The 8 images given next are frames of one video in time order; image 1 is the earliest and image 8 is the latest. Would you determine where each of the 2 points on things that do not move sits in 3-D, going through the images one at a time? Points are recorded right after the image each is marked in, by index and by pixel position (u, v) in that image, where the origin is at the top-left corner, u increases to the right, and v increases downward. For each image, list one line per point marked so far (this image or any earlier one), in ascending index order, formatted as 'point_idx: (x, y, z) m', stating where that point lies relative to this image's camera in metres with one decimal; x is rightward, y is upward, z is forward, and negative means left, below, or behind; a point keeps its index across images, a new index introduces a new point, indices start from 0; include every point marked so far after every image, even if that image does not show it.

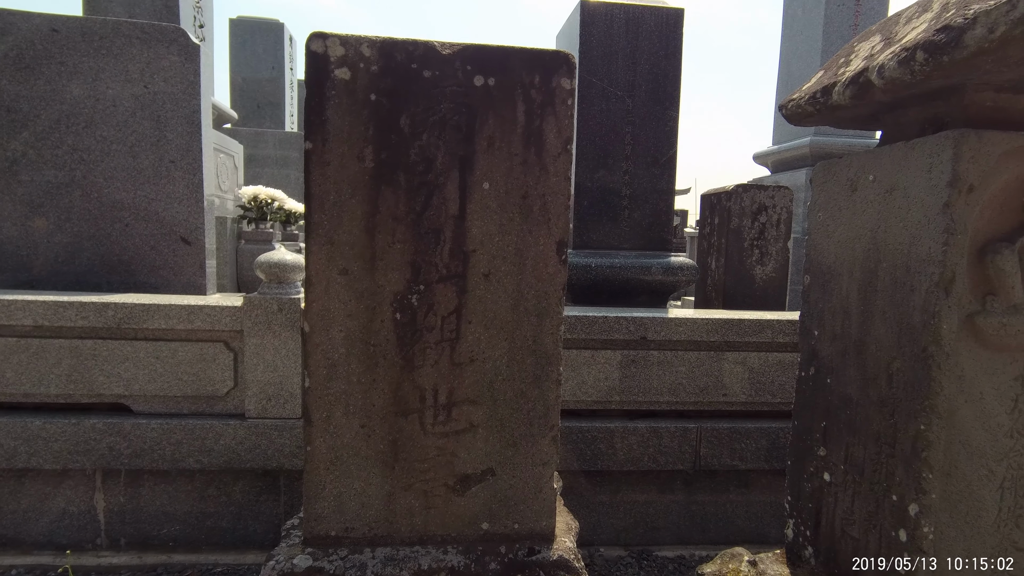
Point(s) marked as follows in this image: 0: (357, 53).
0: (-0.3, +0.4, +1.0) m
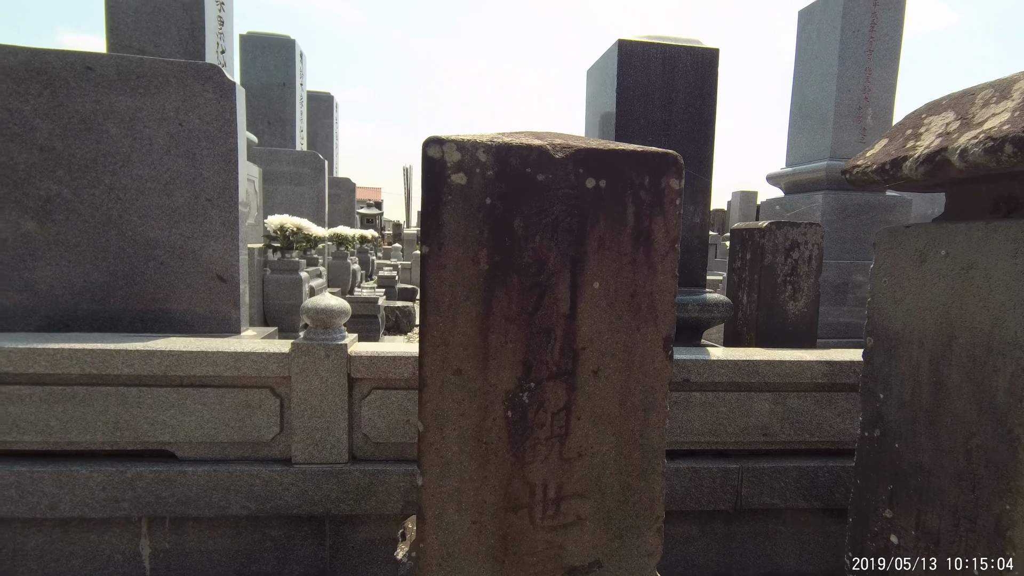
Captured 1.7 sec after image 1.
0: (-0.1, +0.2, +1.0) m
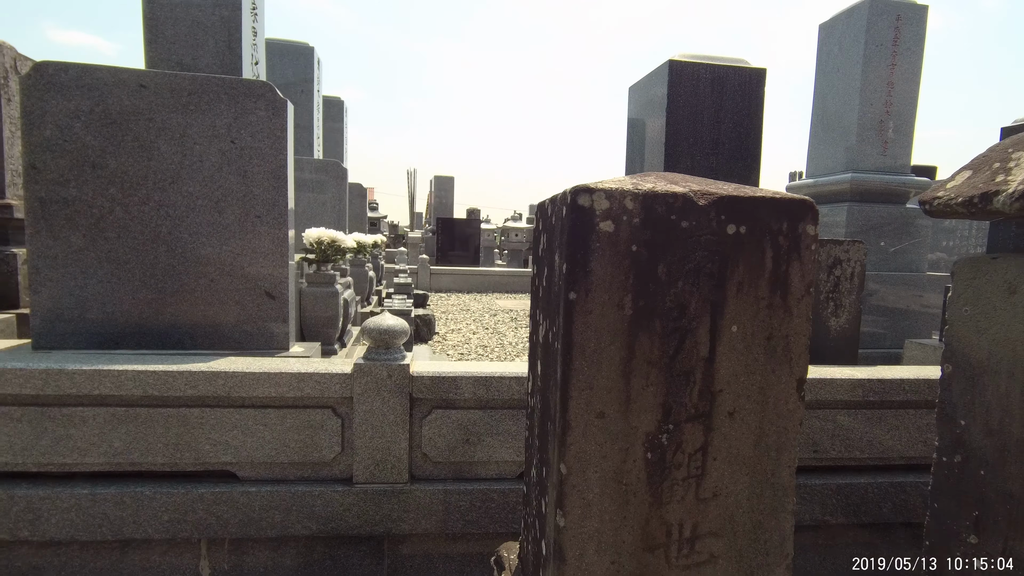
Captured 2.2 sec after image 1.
0: (+0.2, +0.1, +1.0) m
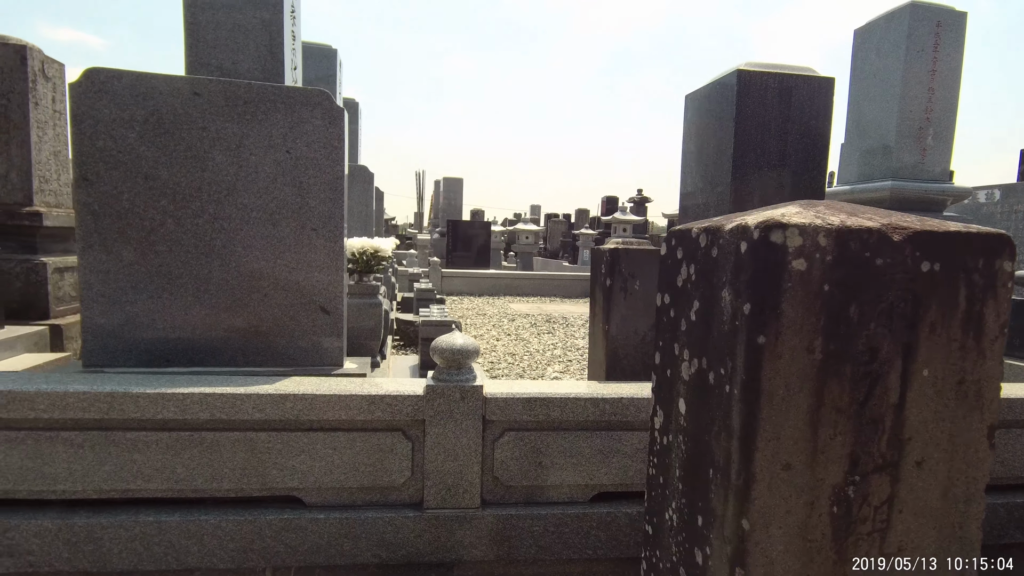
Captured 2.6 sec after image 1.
0: (+0.5, +0.1, +0.9) m
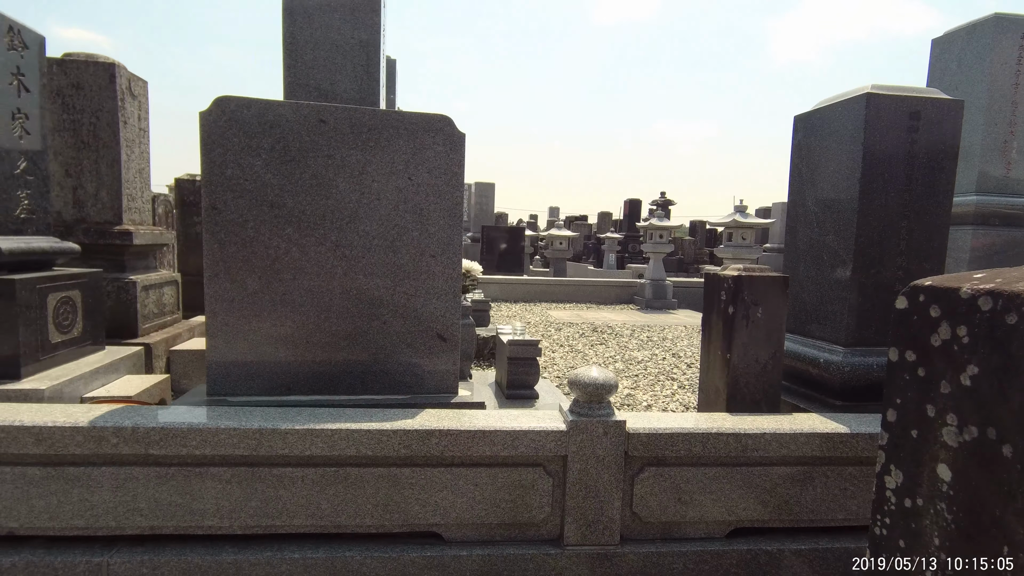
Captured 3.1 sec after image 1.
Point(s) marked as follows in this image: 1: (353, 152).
0: (+1.0, -0.1, +0.9) m
1: (-0.7, +0.6, +2.4) m
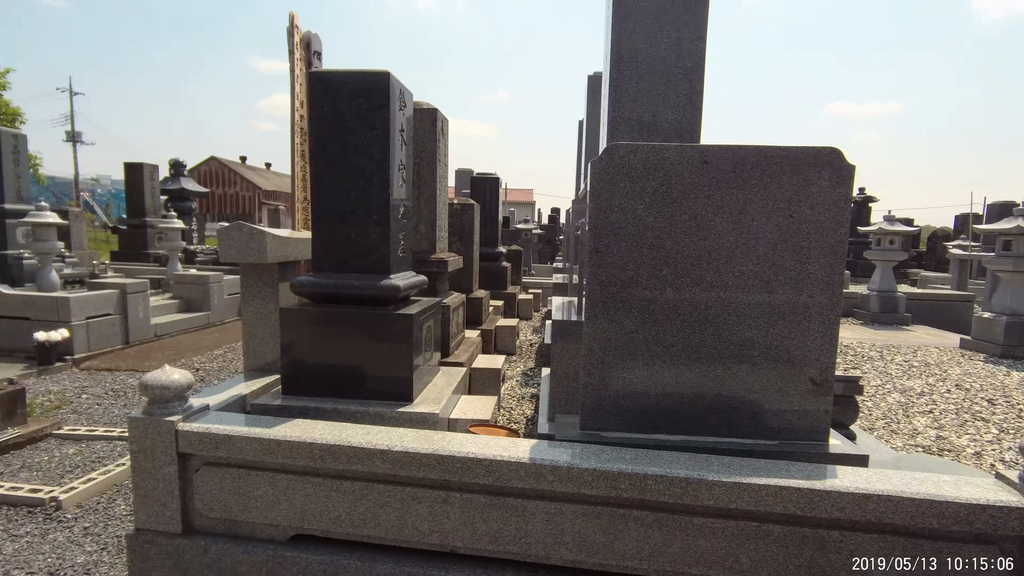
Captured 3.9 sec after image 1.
0: (+2.2, -0.2, +0.4) m
1: (+0.9, +0.4, +2.4) m
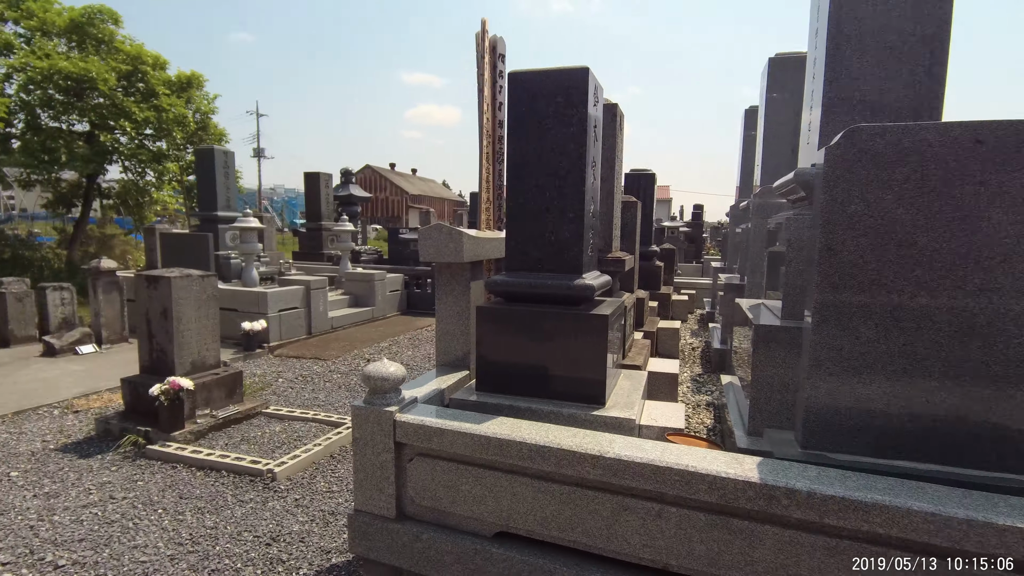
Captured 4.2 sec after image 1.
0: (+2.6, -0.3, -0.2) m
1: (+1.8, +0.4, +2.0) m
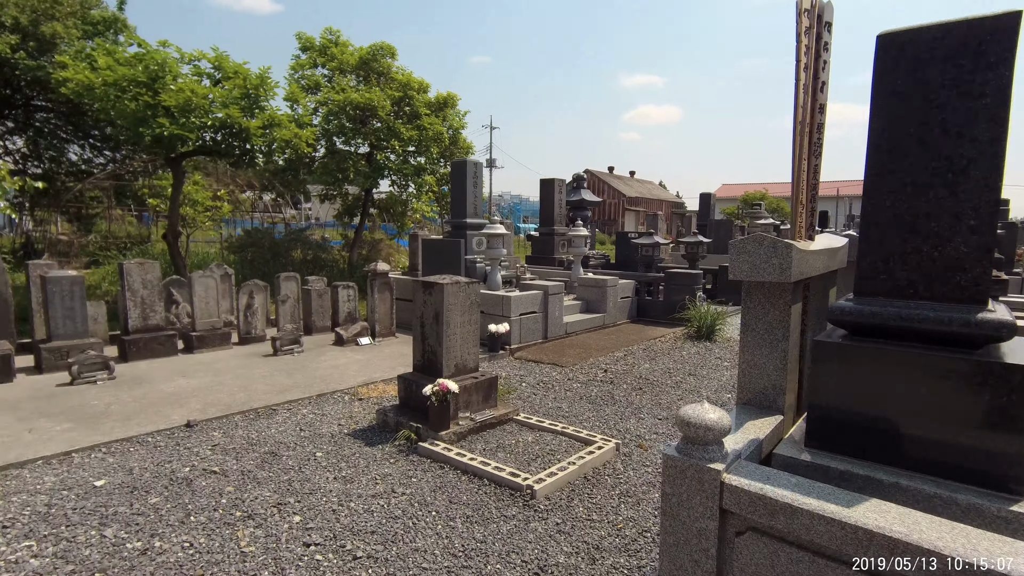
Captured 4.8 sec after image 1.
0: (+2.6, -0.4, -1.6) m
1: (+2.7, +0.2, +0.7) m
